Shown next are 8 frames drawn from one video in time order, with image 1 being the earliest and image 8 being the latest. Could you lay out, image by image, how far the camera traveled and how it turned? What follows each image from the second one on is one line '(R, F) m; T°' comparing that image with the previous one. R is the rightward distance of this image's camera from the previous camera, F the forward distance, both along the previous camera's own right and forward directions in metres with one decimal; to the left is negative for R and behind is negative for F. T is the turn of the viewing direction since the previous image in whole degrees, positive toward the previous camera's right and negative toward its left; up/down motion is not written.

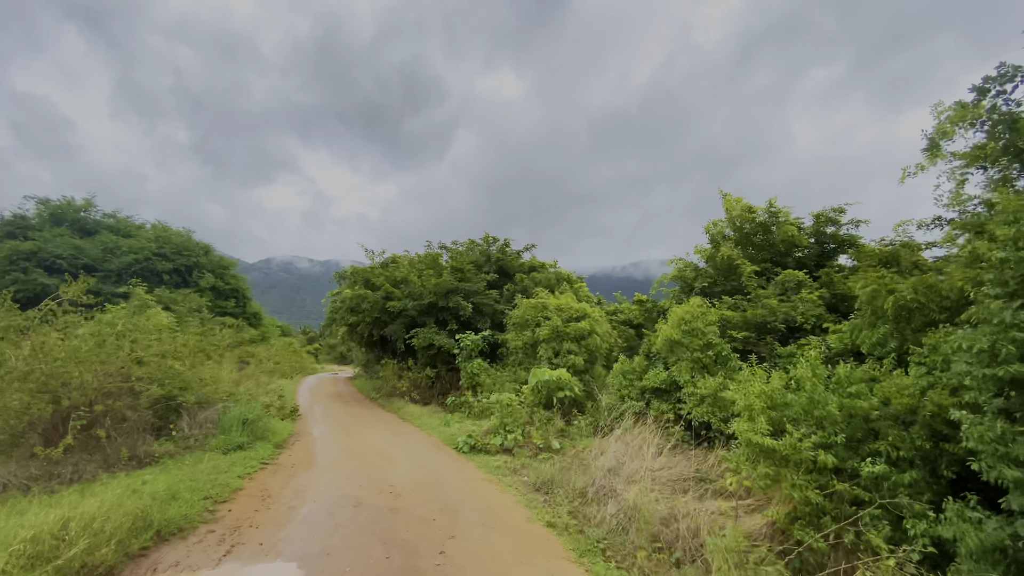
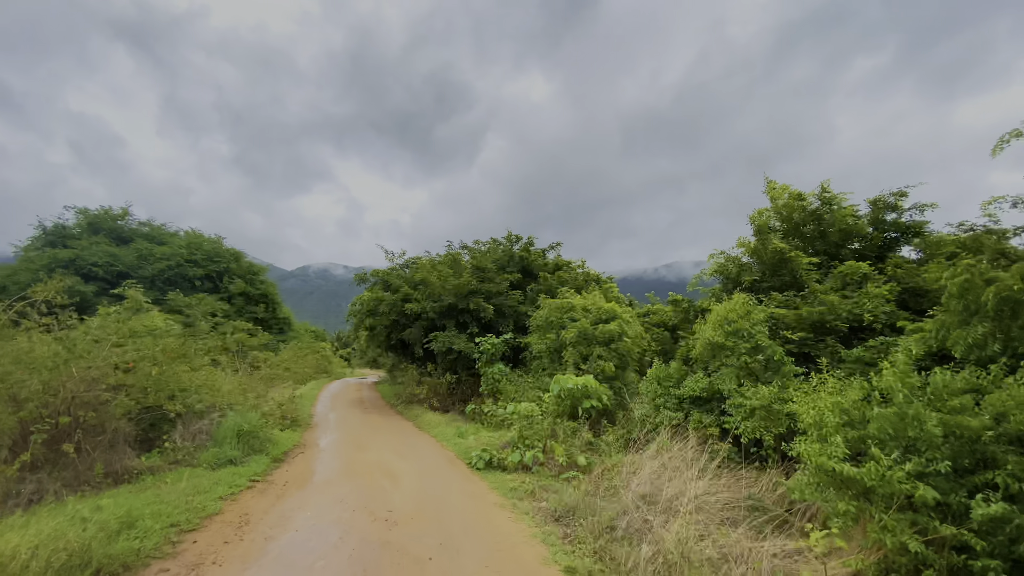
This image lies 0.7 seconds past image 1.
(+0.2, +1.0) m; -4°
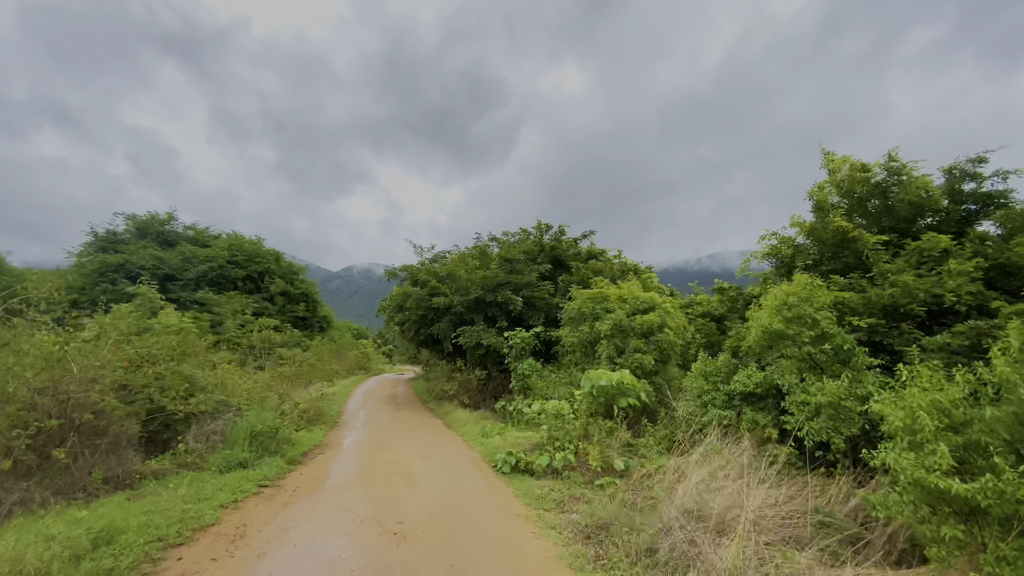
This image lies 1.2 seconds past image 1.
(+0.2, +0.7) m; -5°
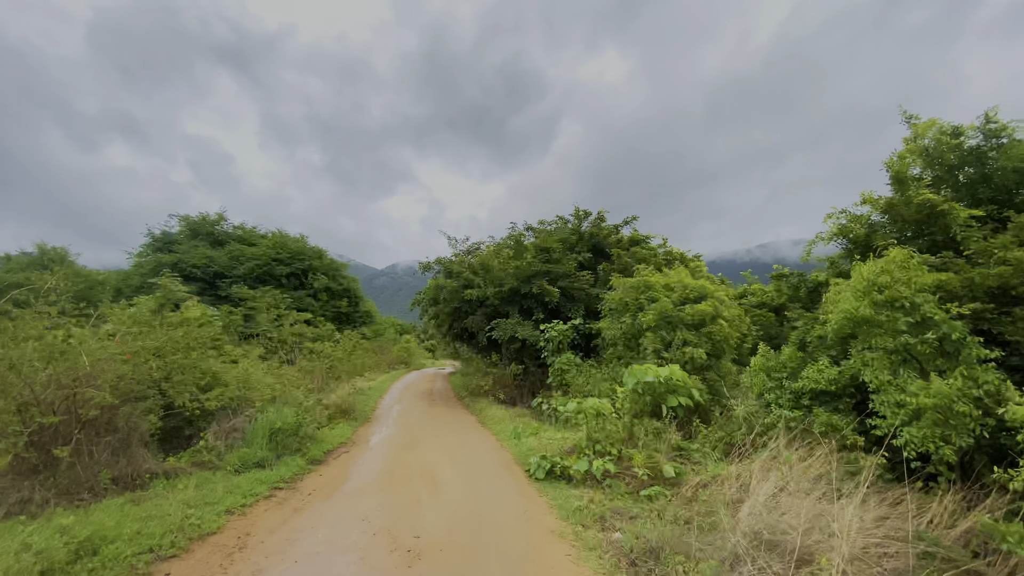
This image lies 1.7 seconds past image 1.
(+0.1, +0.7) m; -5°
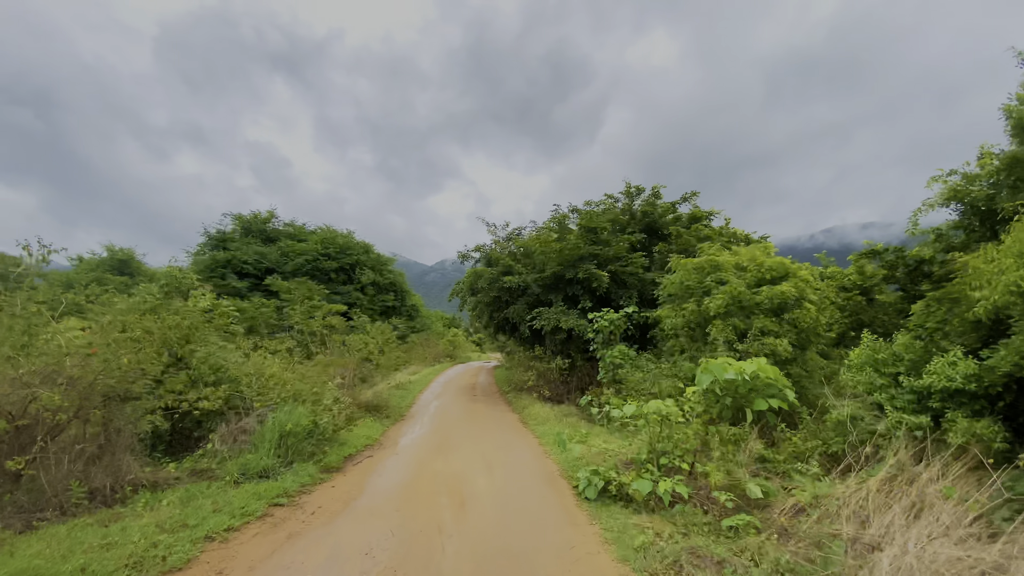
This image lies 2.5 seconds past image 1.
(+0.1, +1.2) m; -6°
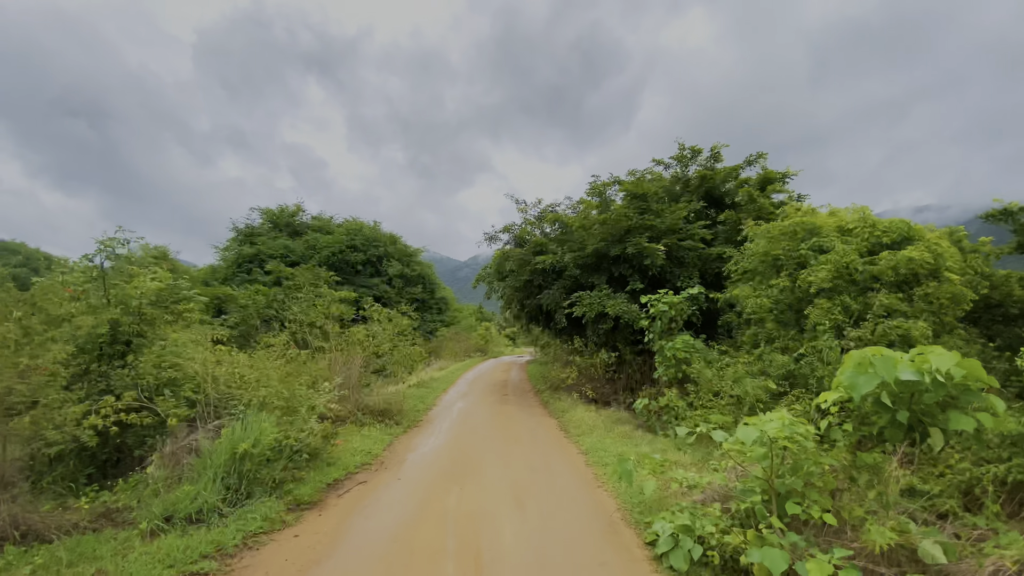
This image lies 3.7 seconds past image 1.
(0.0, +1.8) m; -4°
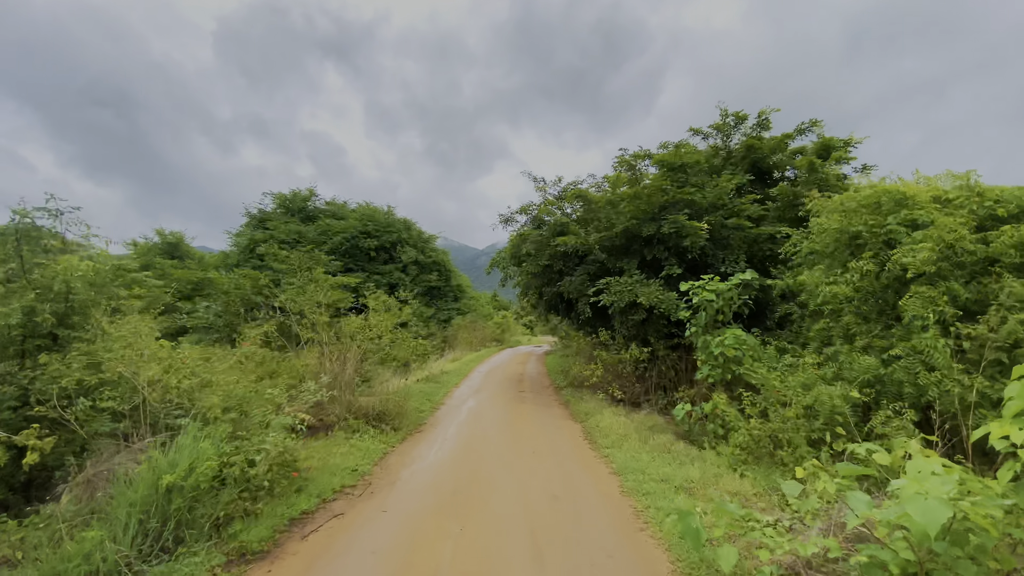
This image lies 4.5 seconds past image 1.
(0.0, +1.2) m; -2°
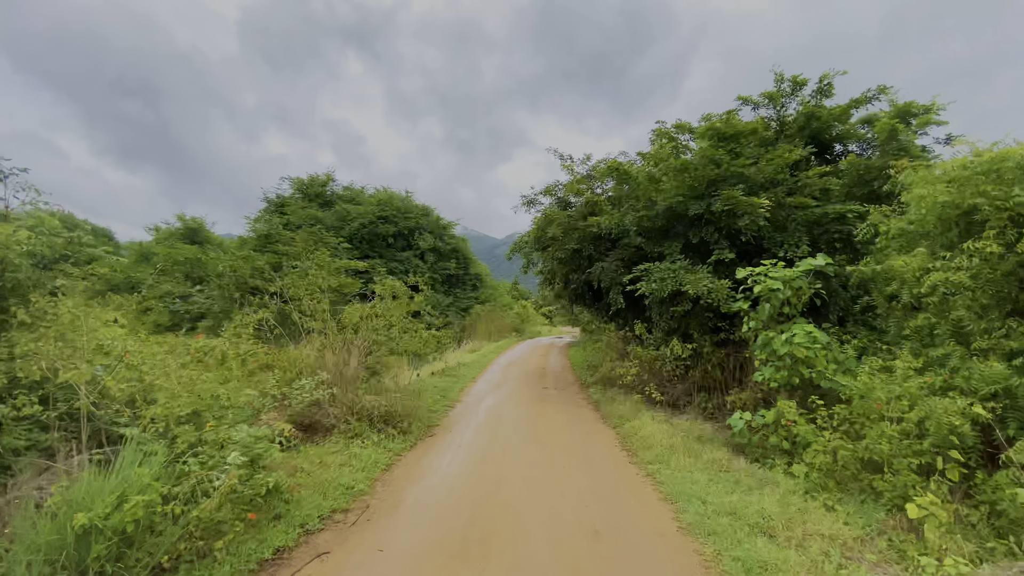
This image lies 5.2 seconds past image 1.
(-0.1, +1.0) m; -2°
